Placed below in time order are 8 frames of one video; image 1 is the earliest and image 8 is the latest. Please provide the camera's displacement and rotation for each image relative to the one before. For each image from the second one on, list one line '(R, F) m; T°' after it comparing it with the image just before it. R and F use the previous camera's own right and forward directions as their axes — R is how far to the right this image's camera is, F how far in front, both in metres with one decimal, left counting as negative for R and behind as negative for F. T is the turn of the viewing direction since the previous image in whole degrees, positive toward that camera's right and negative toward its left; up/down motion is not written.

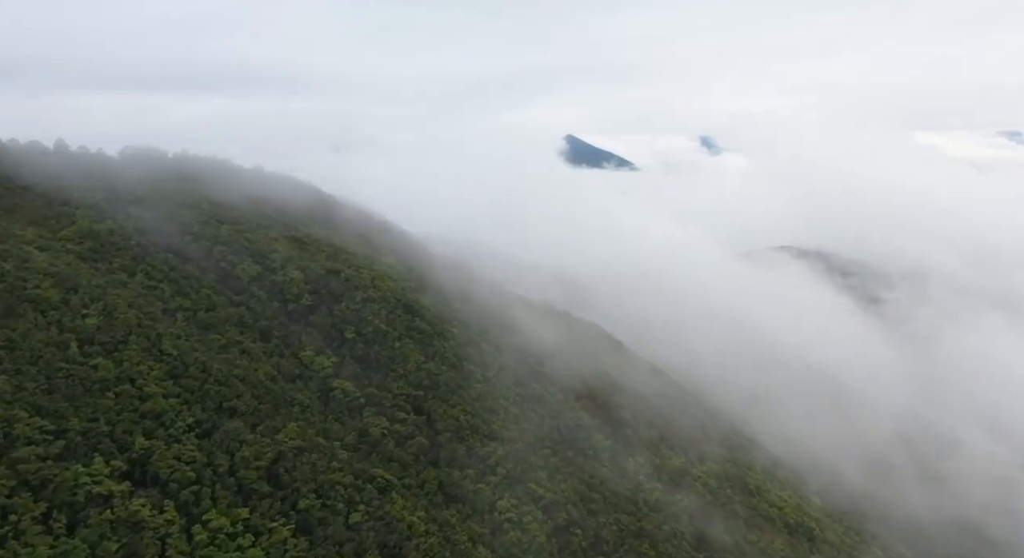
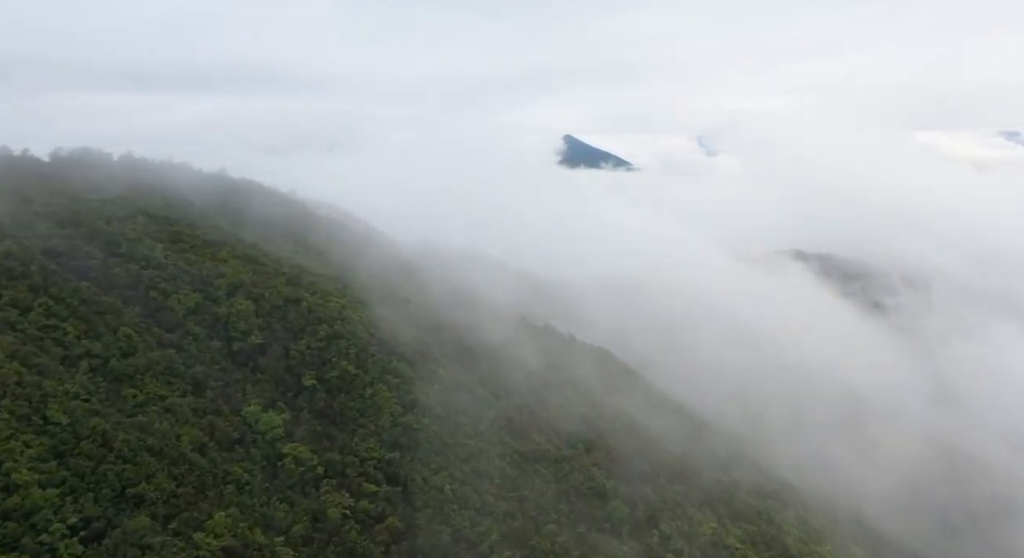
(+0.1, +6.4) m; 0°
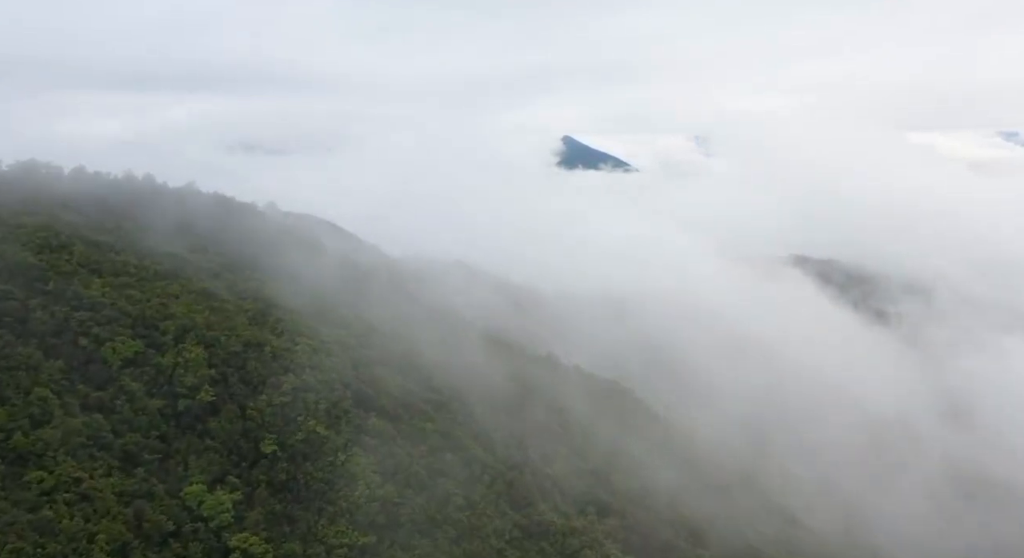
(0.0, +4.5) m; 0°
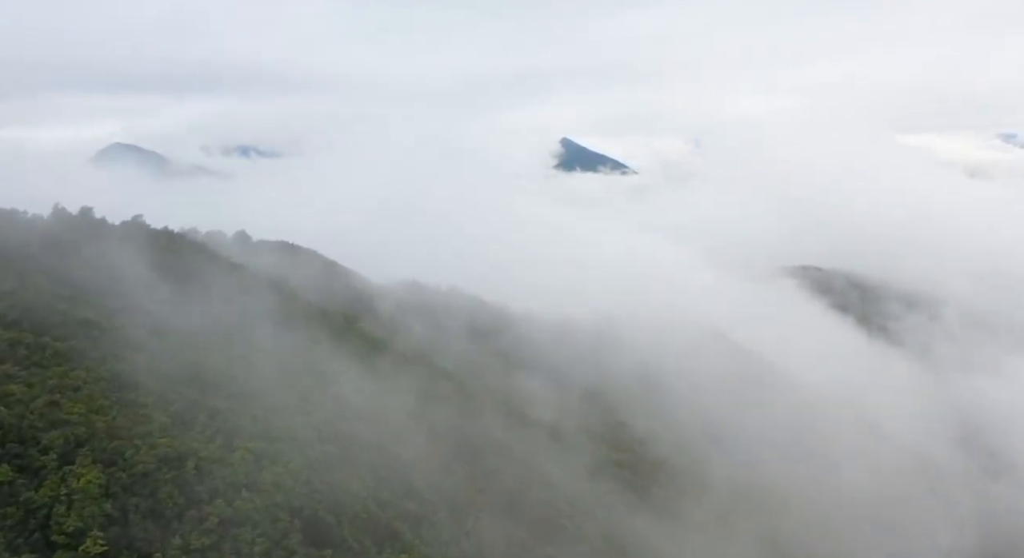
(-0.1, +6.3) m; 0°
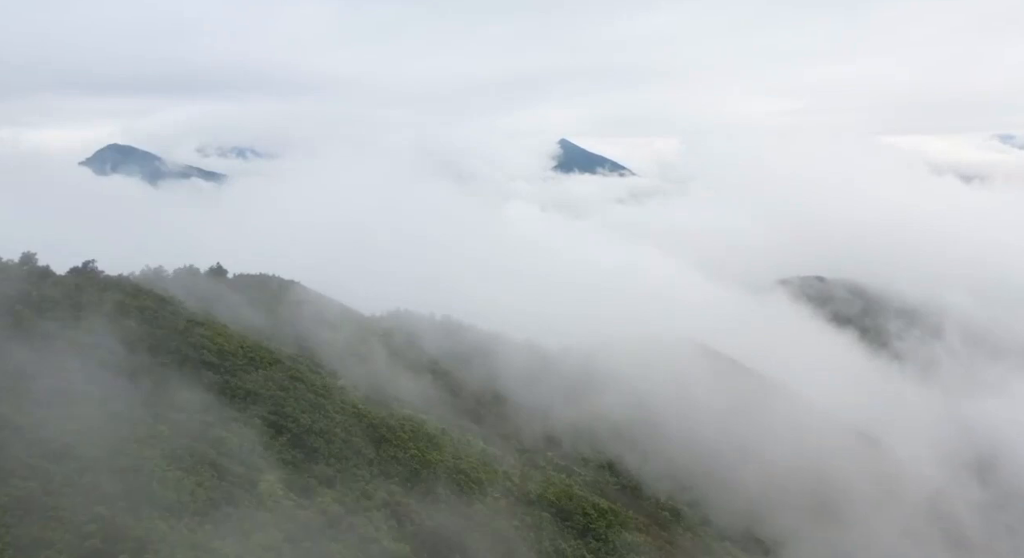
(+0.7, +4.8) m; 0°
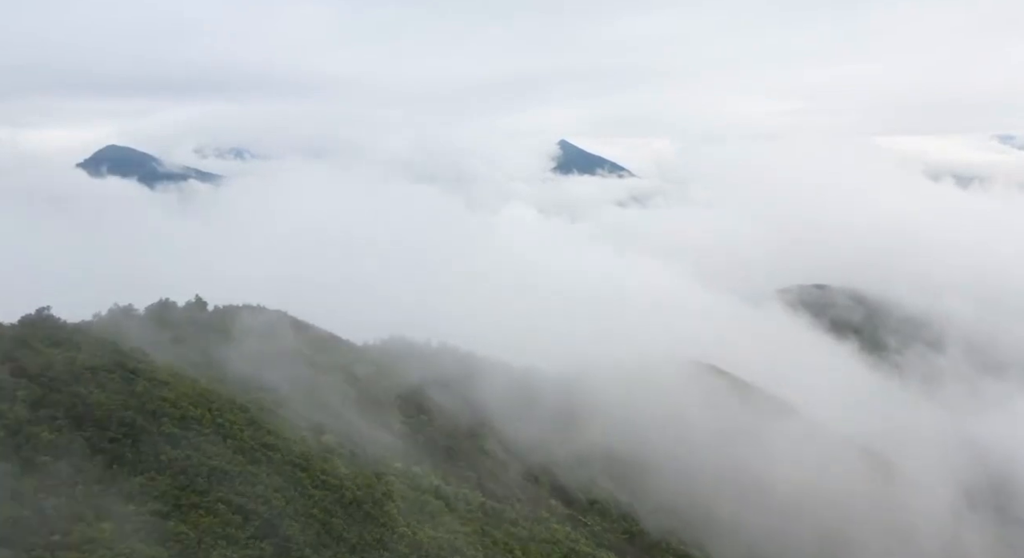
(-0.1, +3.8) m; 0°
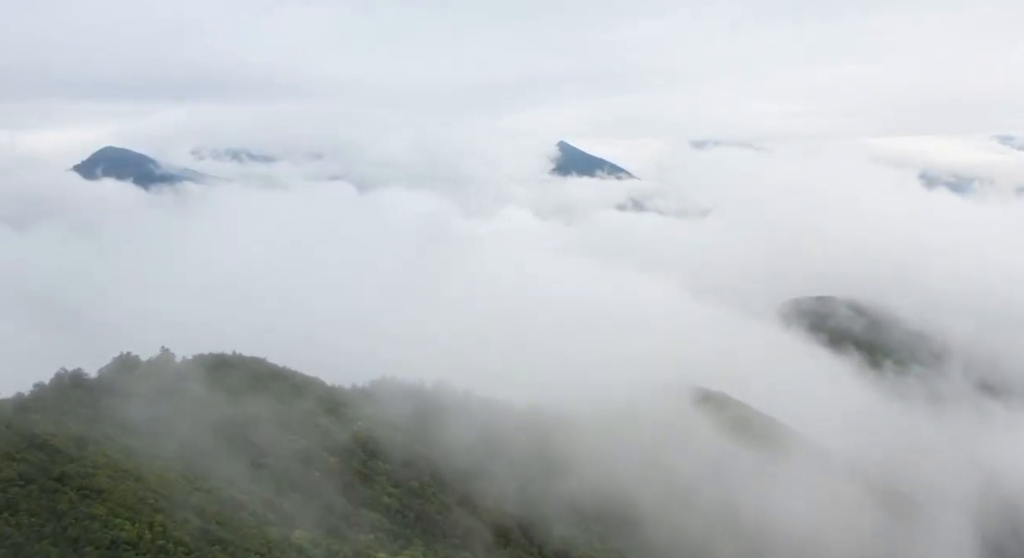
(+1.1, +5.2) m; 0°
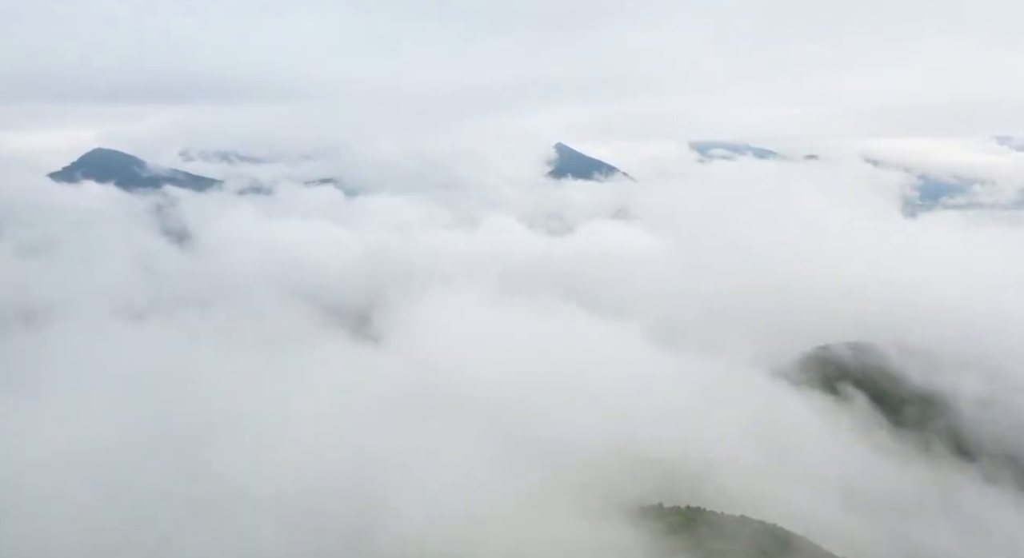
(+5.8, +19.4) m; 0°
